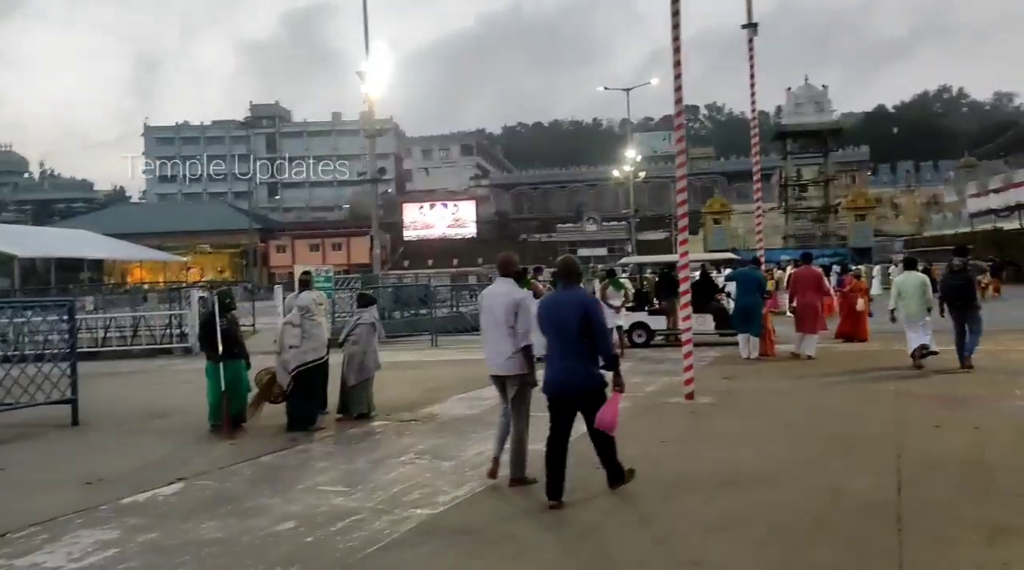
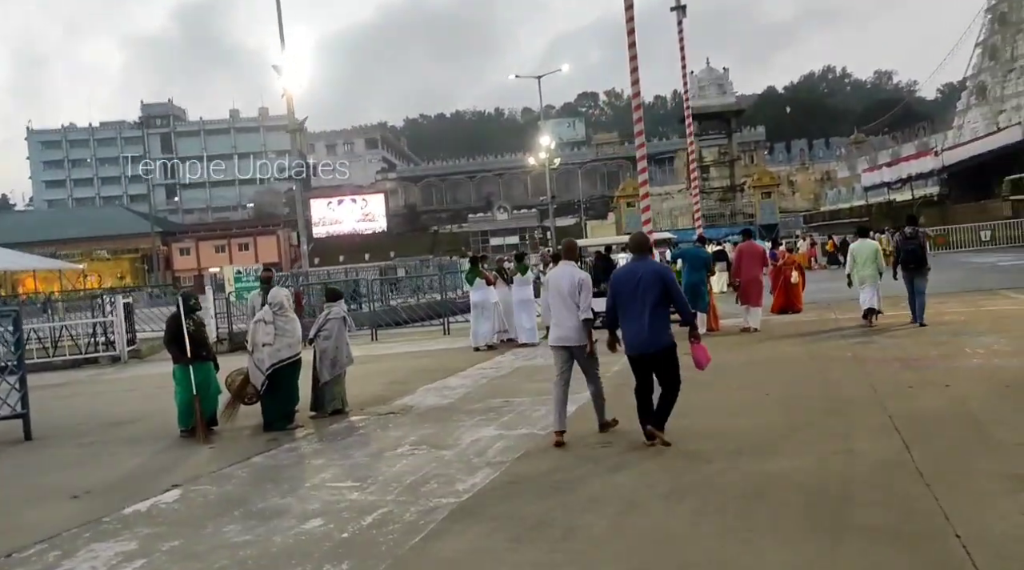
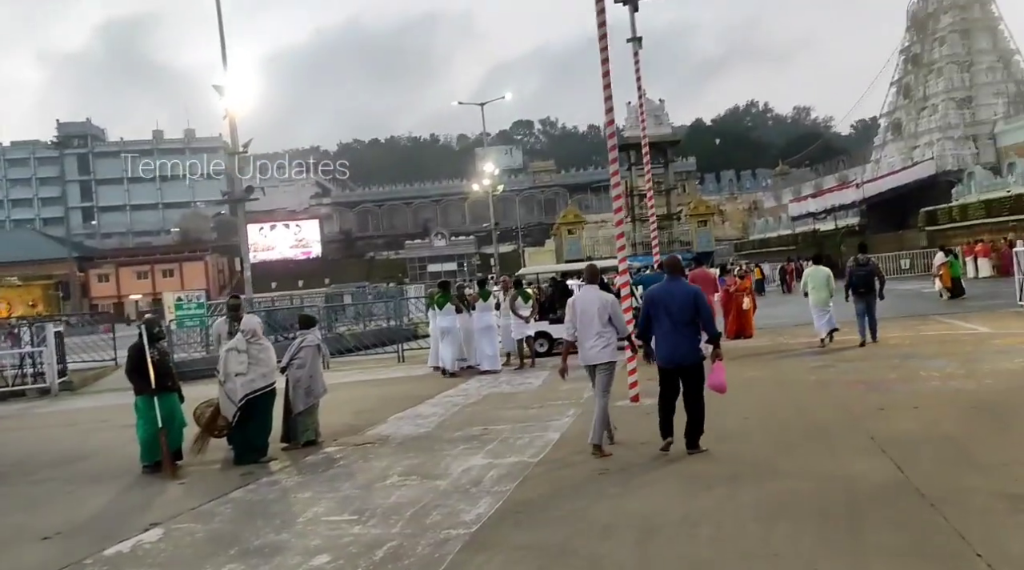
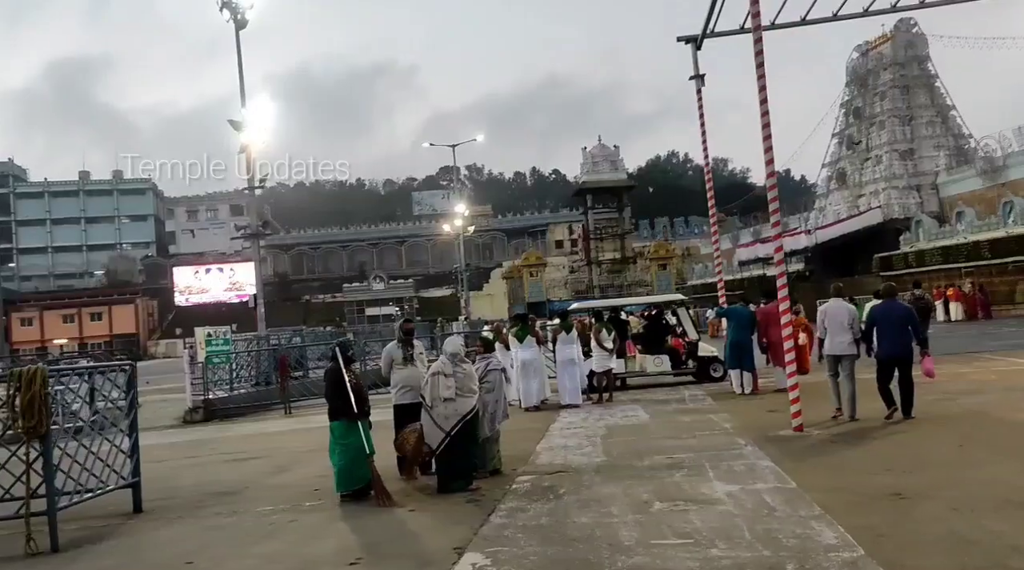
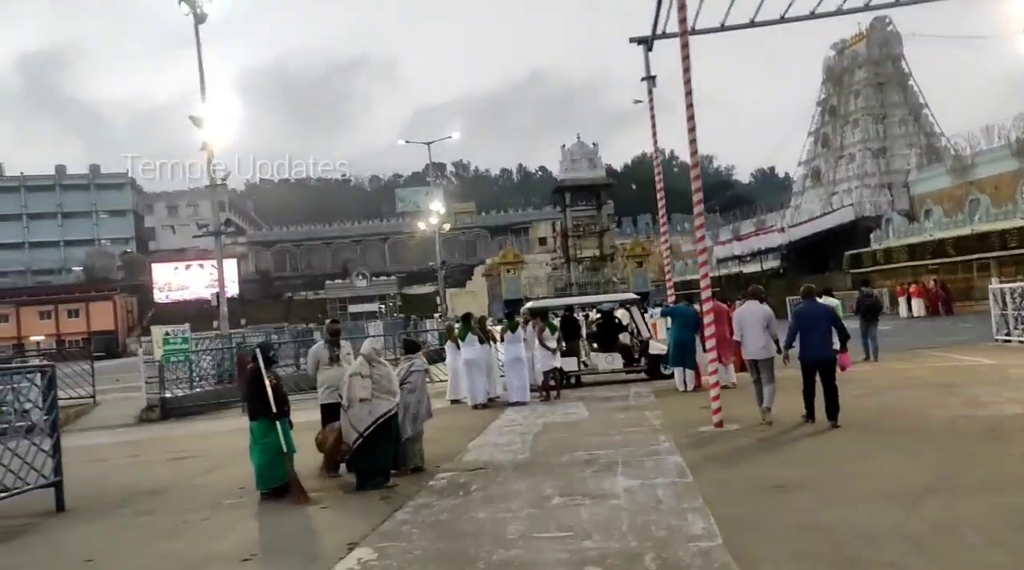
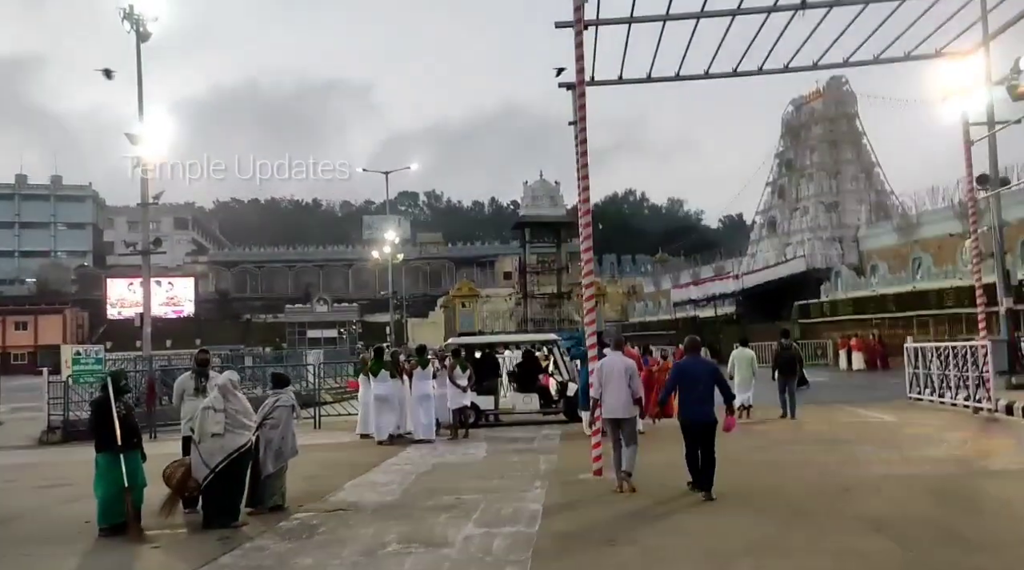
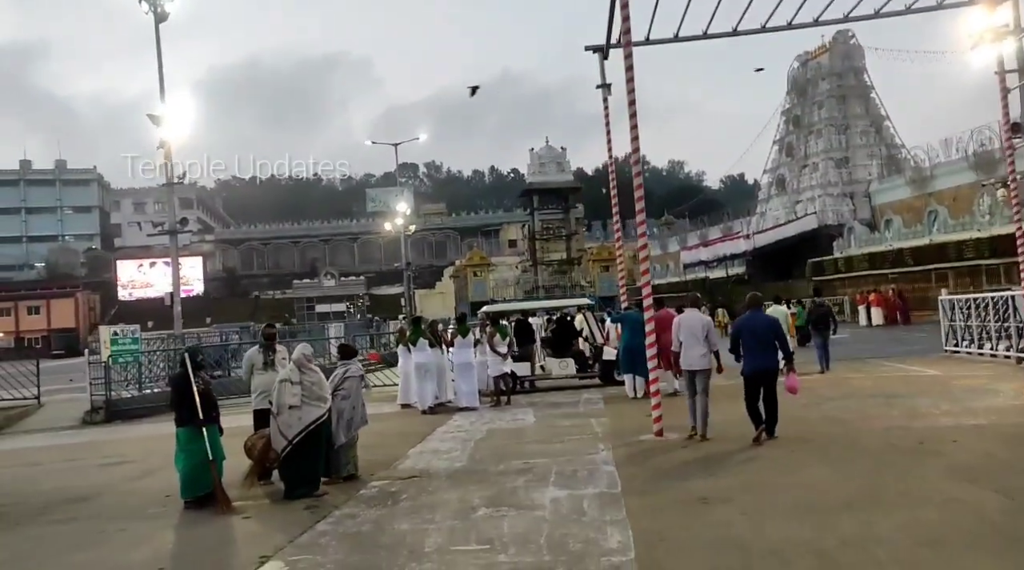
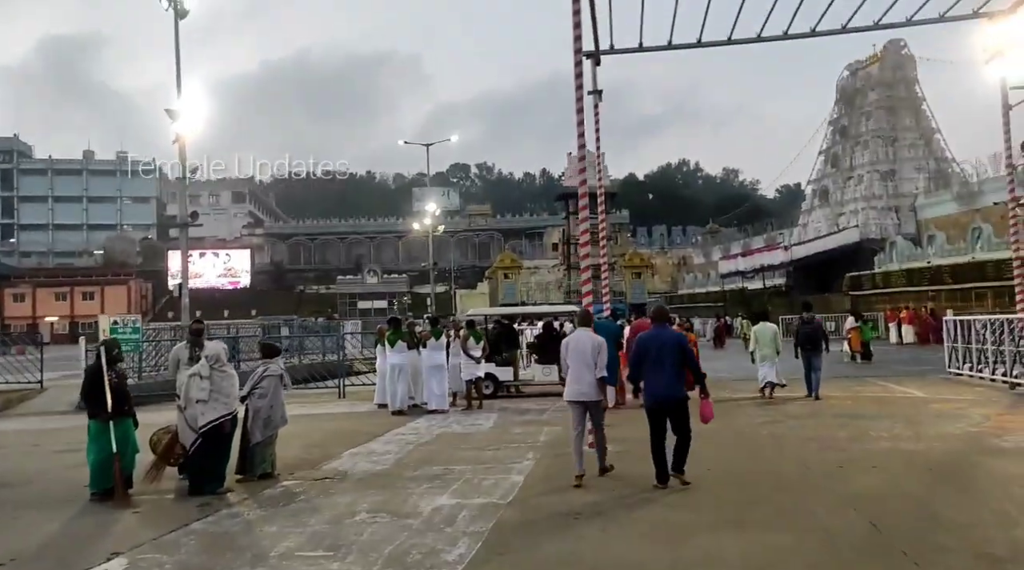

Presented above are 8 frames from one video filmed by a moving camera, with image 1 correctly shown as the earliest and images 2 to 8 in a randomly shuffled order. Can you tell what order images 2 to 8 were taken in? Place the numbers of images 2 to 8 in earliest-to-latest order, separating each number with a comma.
2, 3, 8, 6, 7, 5, 4
